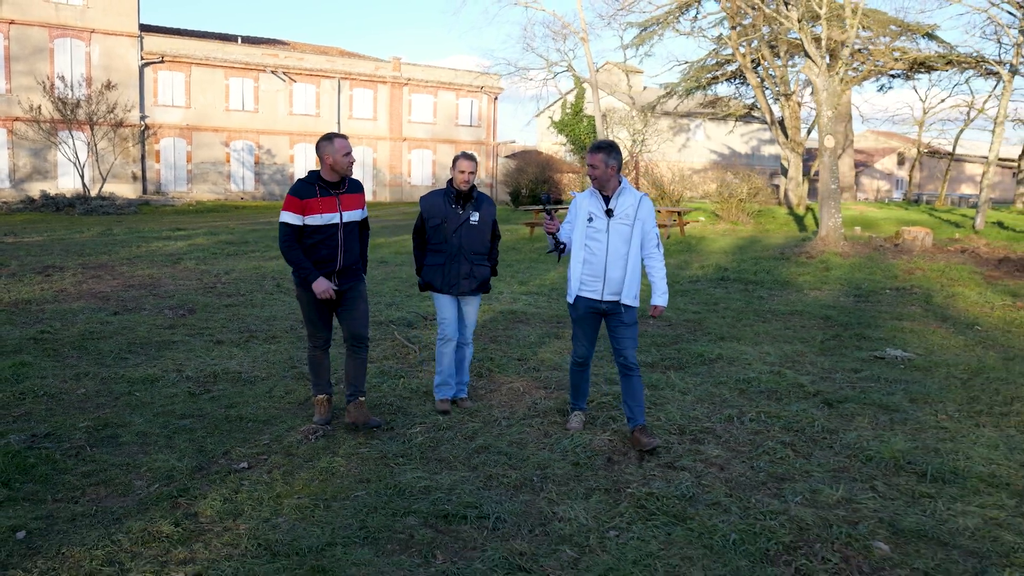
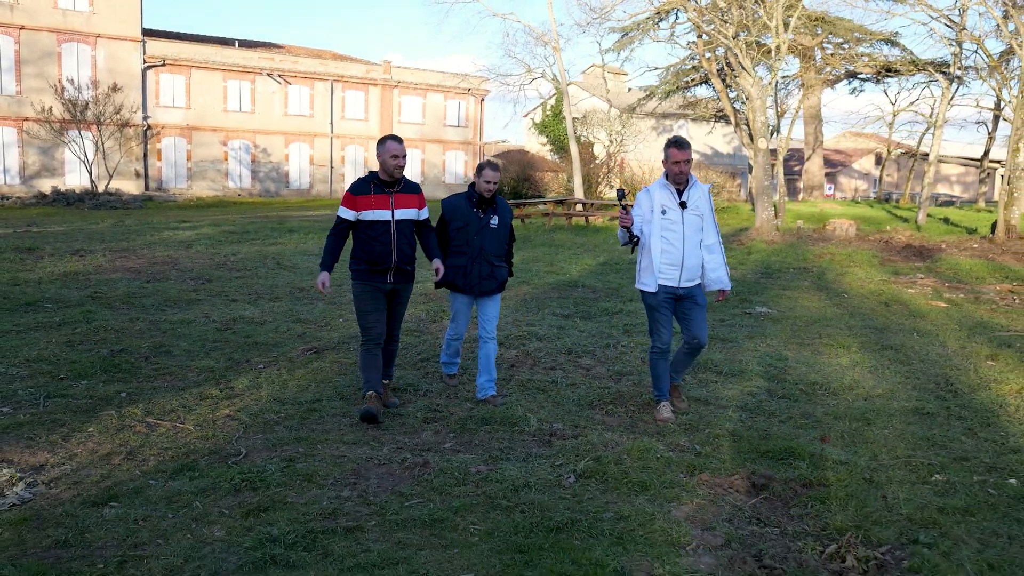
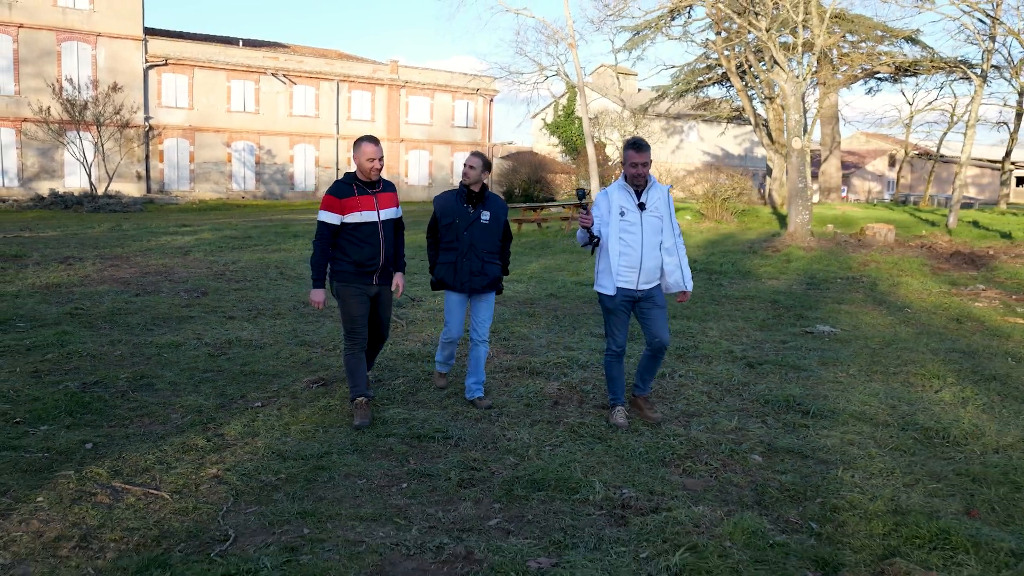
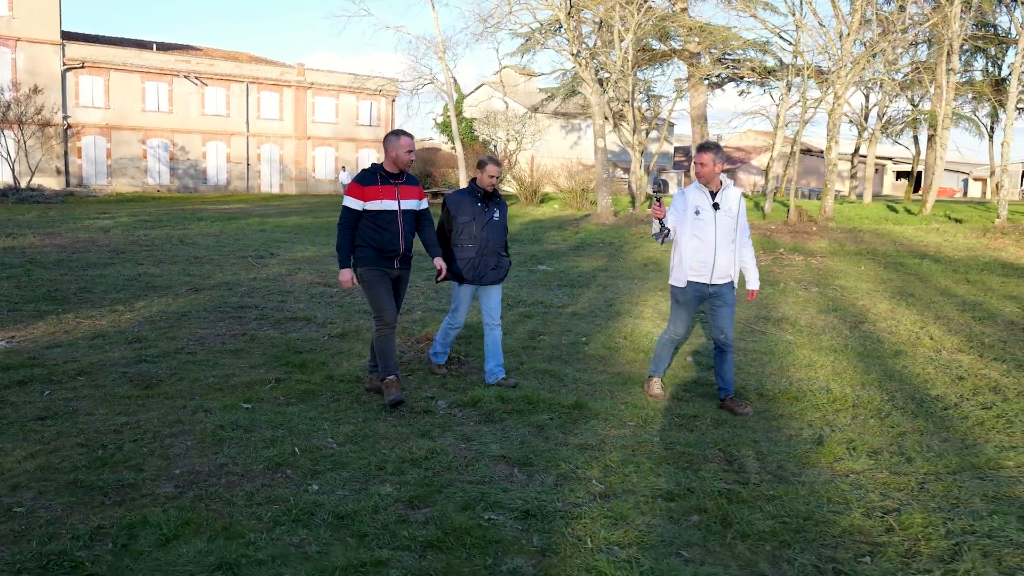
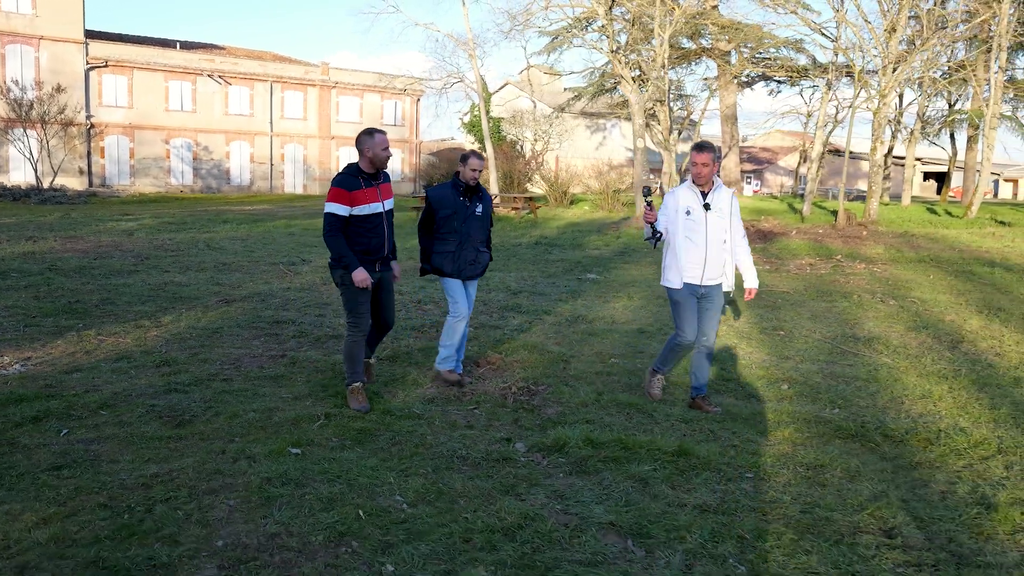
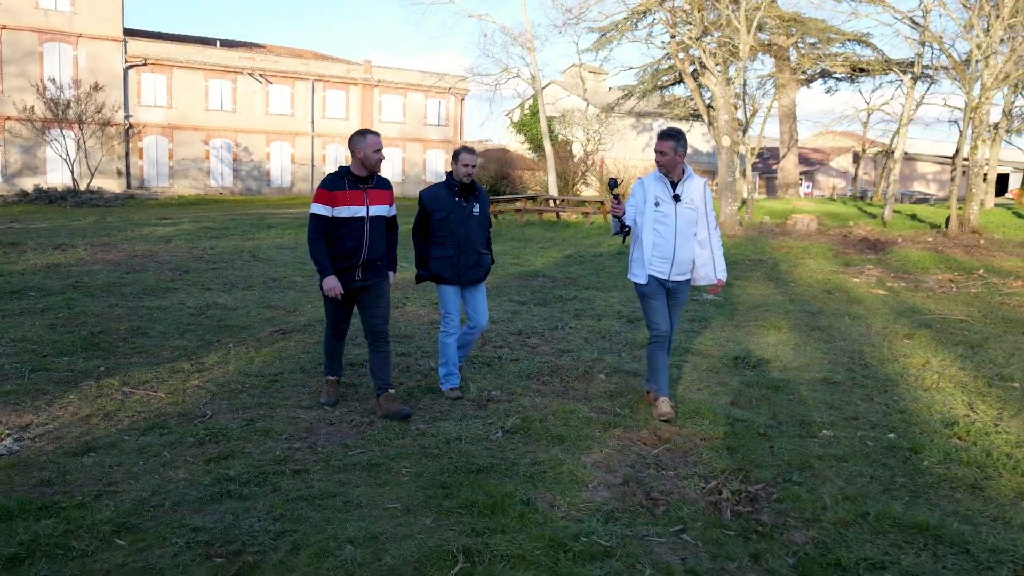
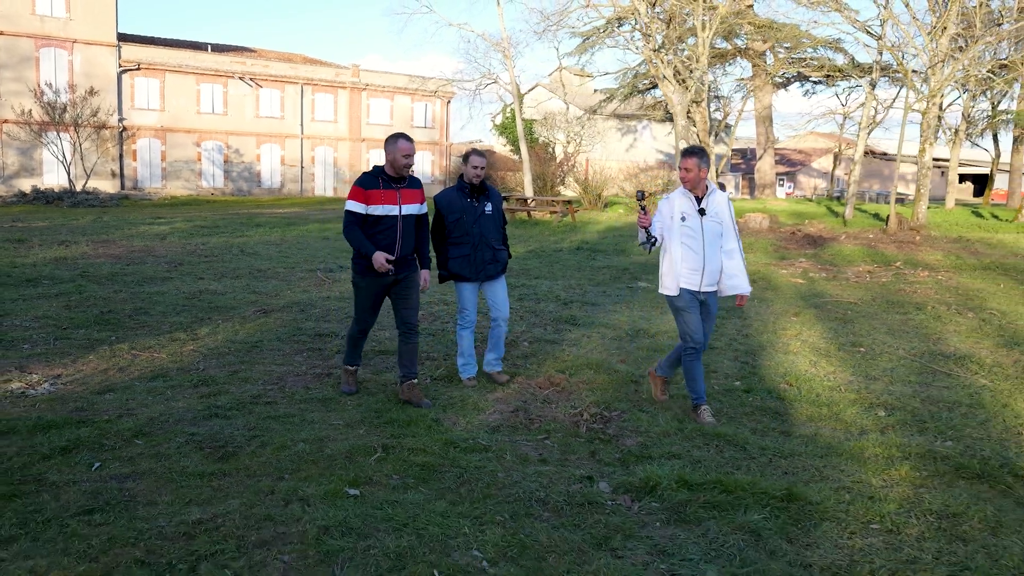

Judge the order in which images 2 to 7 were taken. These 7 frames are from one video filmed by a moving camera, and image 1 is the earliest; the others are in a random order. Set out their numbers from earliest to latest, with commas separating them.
3, 2, 6, 7, 5, 4
